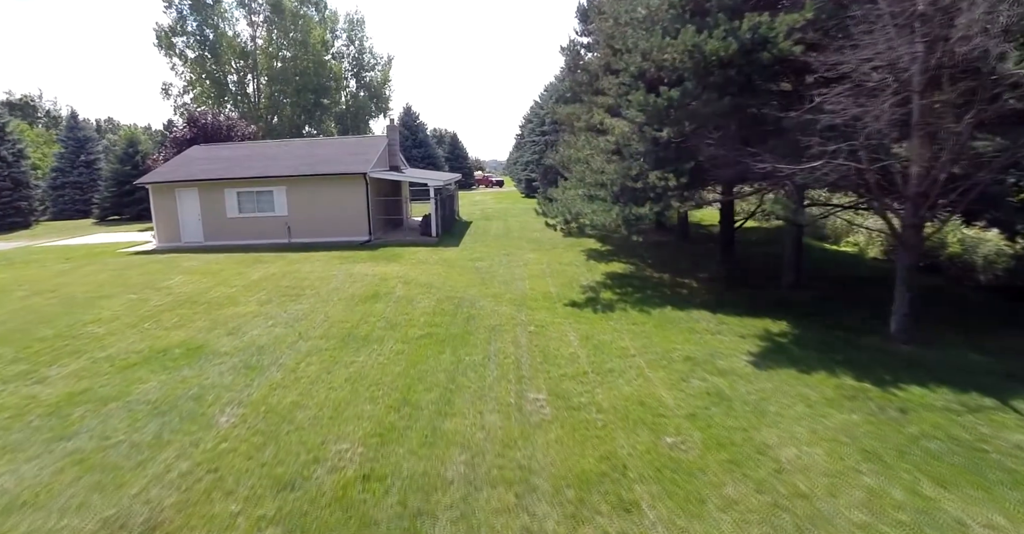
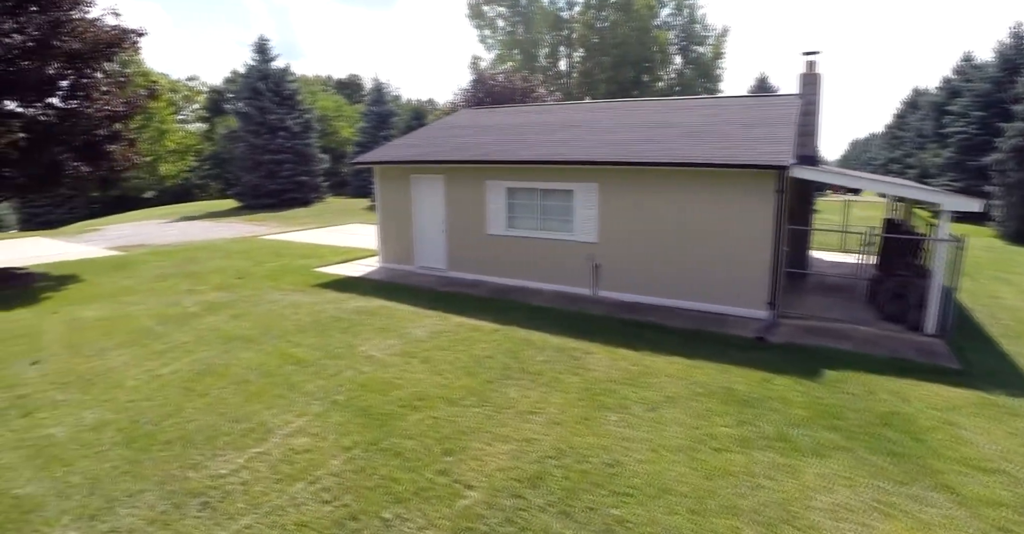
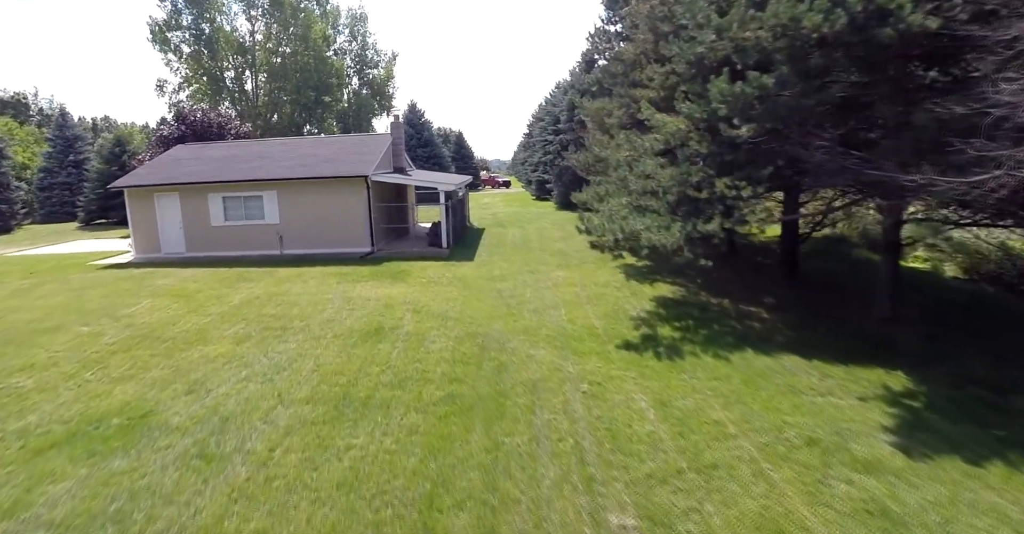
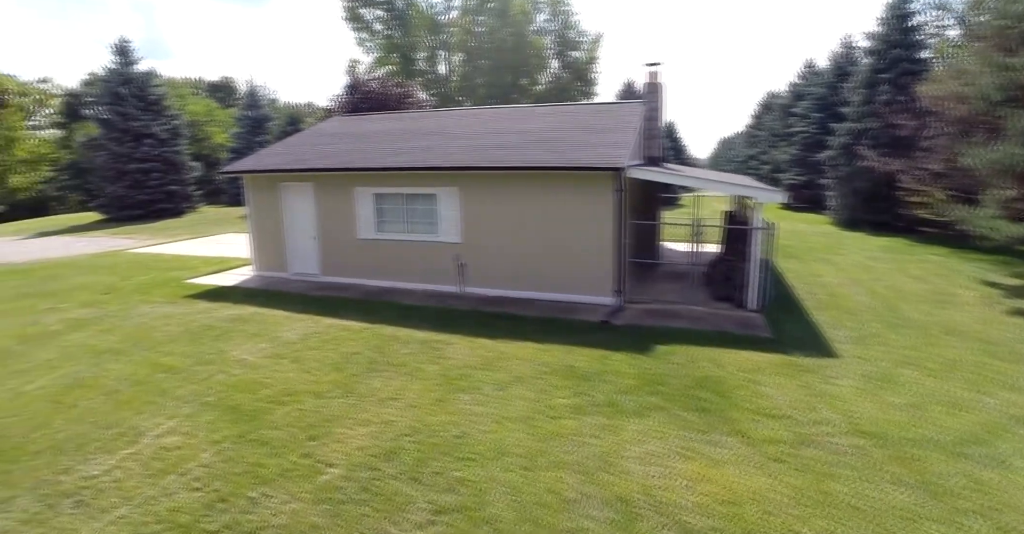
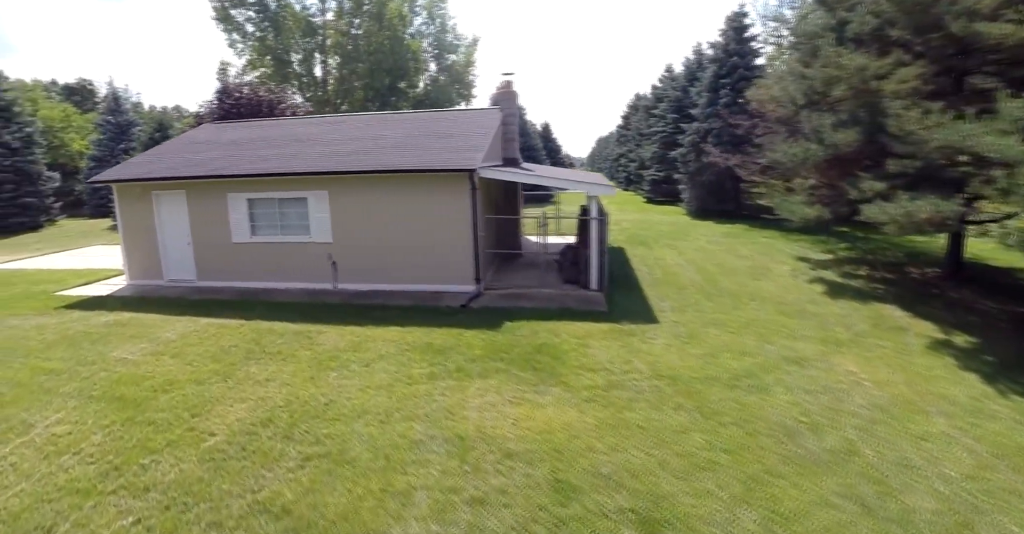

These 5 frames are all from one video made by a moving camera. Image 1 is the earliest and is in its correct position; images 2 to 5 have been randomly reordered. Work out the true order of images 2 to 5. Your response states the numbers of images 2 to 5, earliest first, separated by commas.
3, 5, 4, 2
